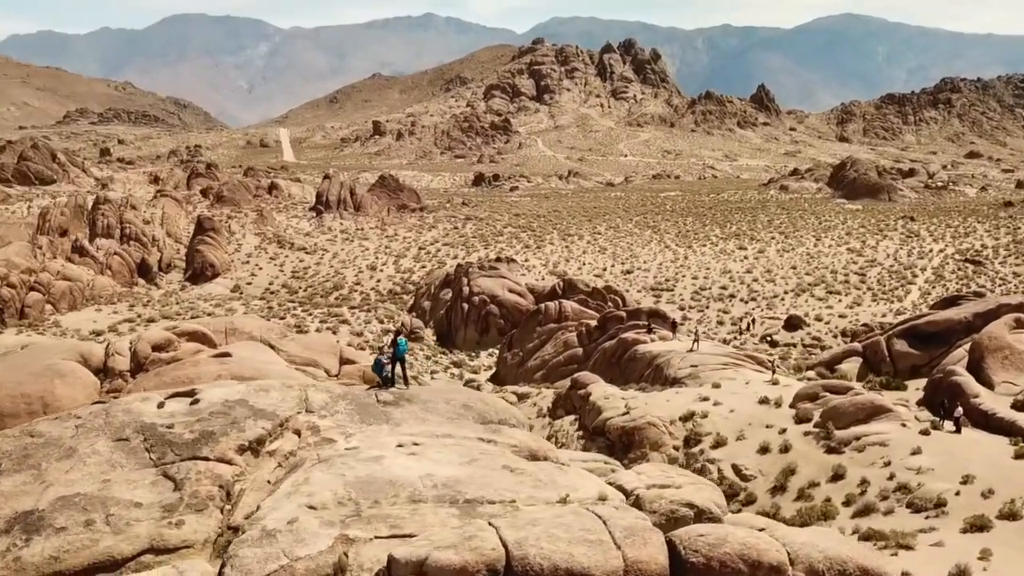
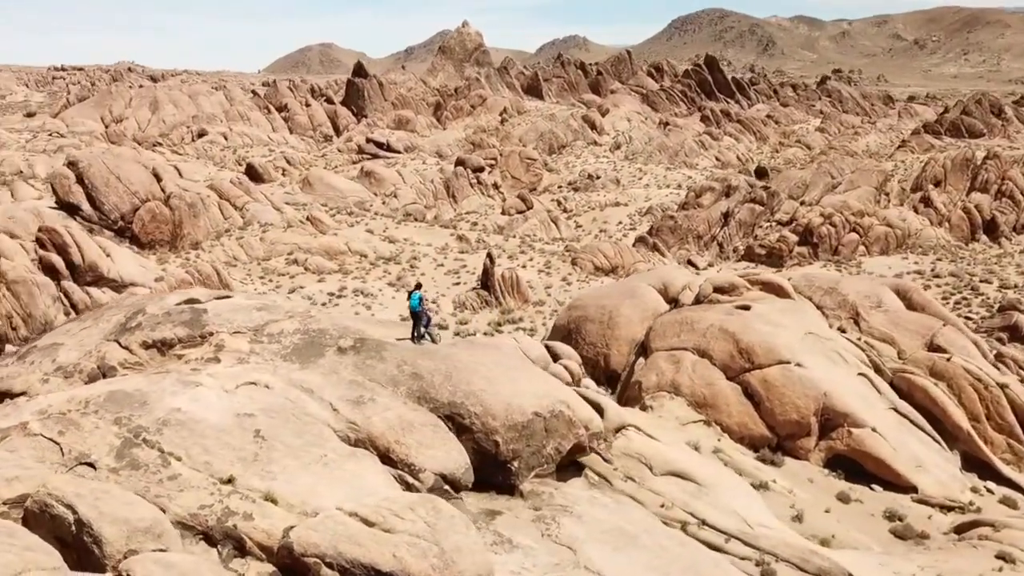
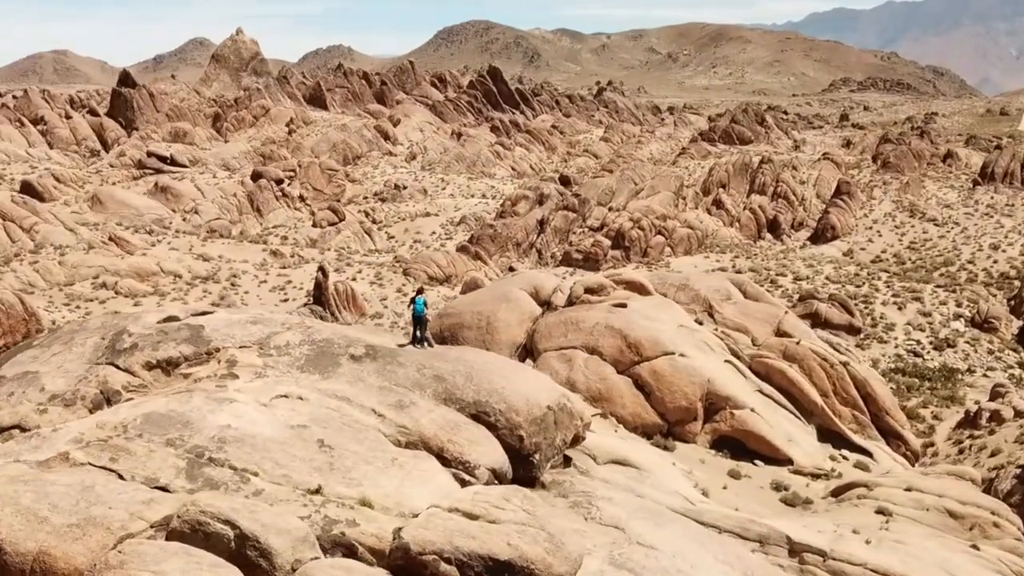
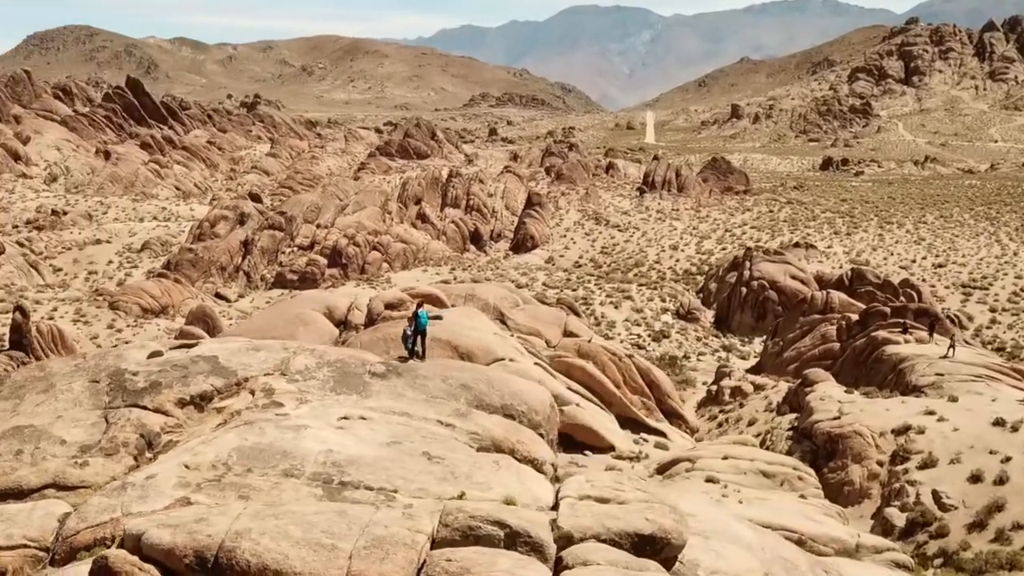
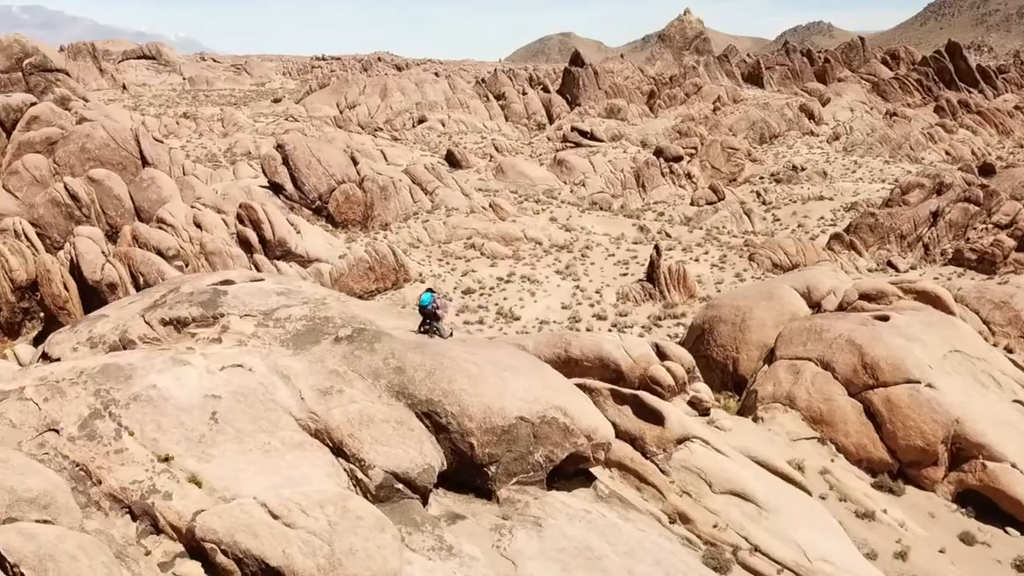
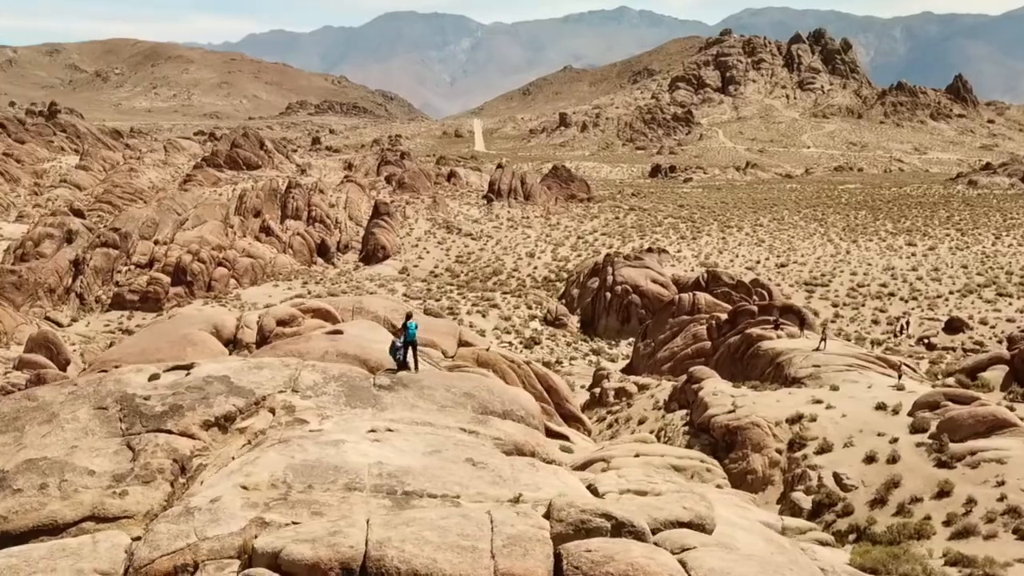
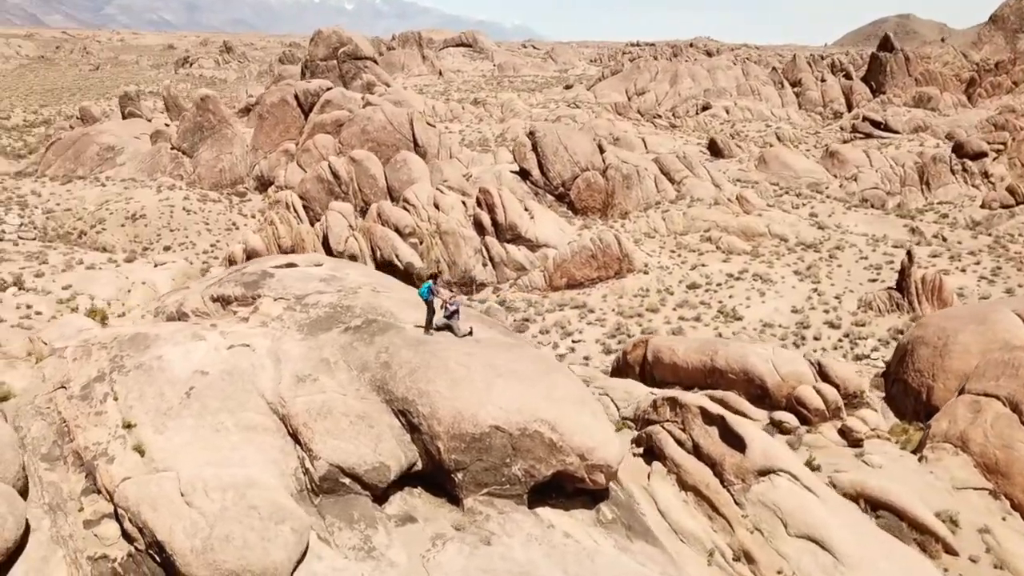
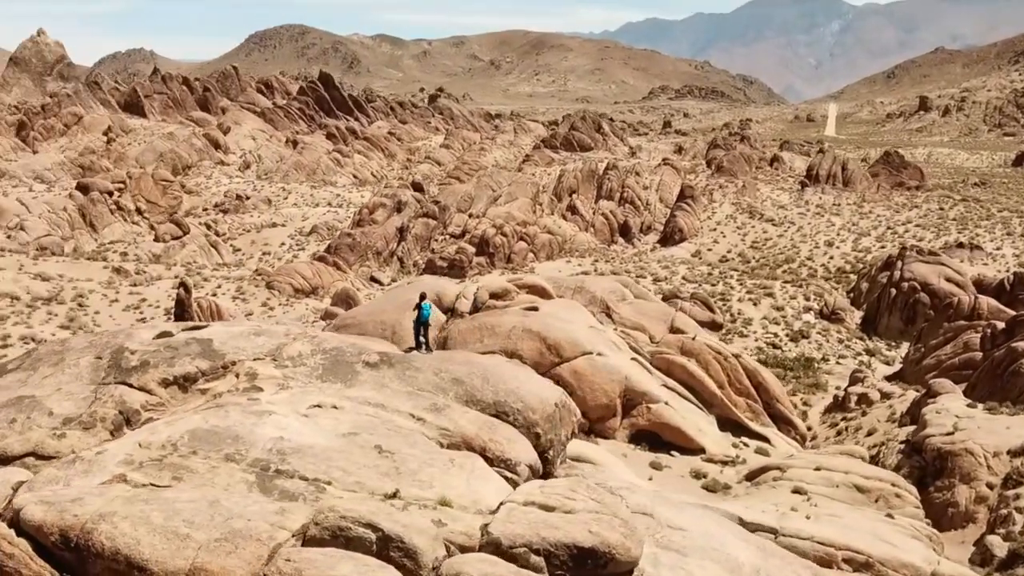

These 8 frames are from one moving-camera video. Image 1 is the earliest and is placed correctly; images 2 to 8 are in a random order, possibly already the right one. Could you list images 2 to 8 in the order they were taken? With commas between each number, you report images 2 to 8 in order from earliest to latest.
6, 4, 8, 3, 2, 5, 7
